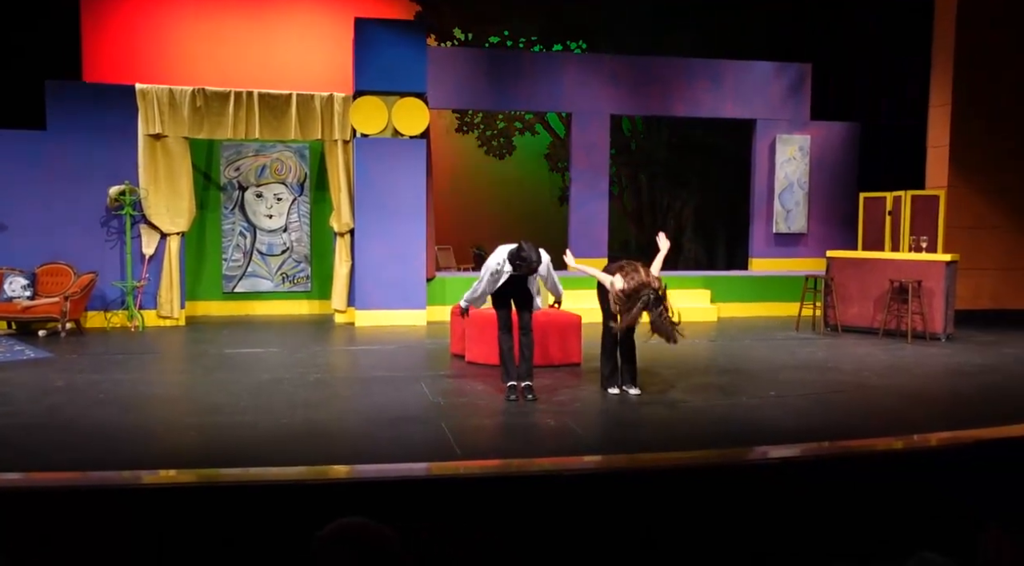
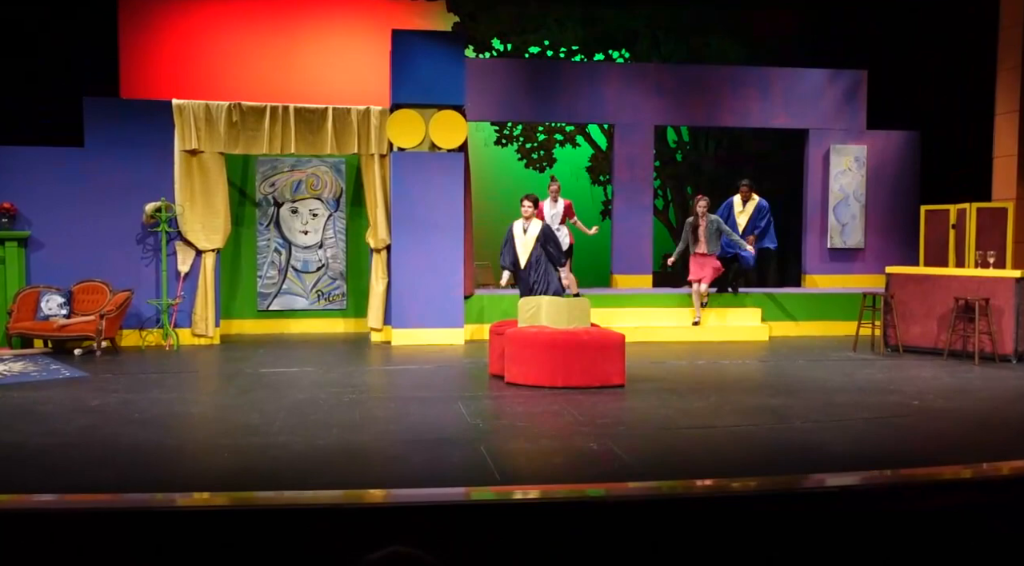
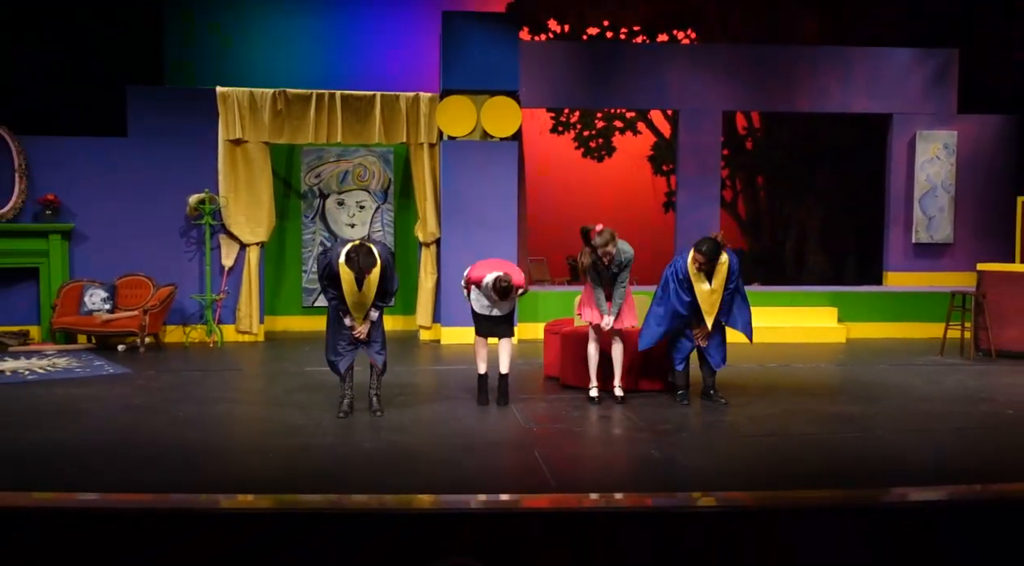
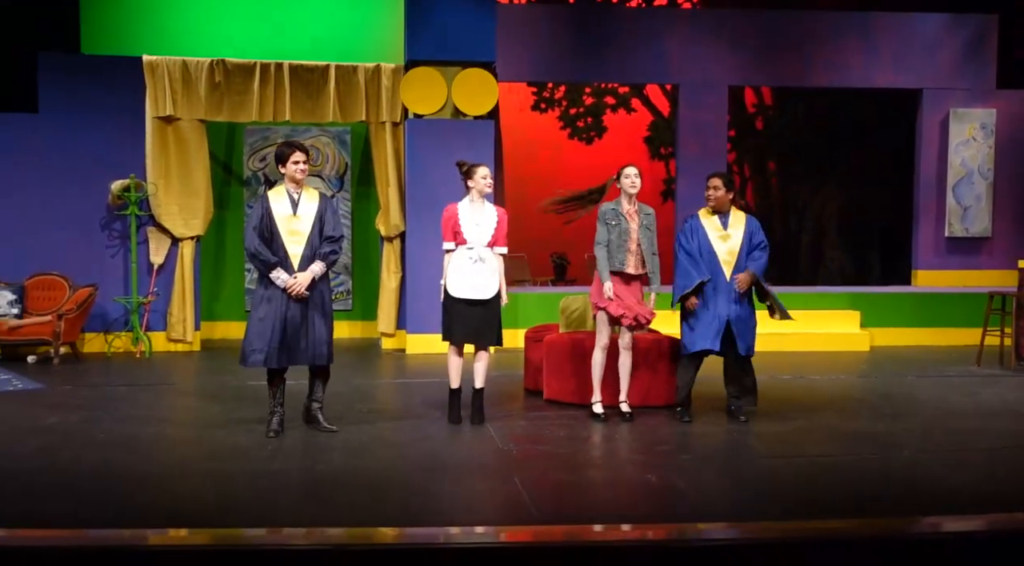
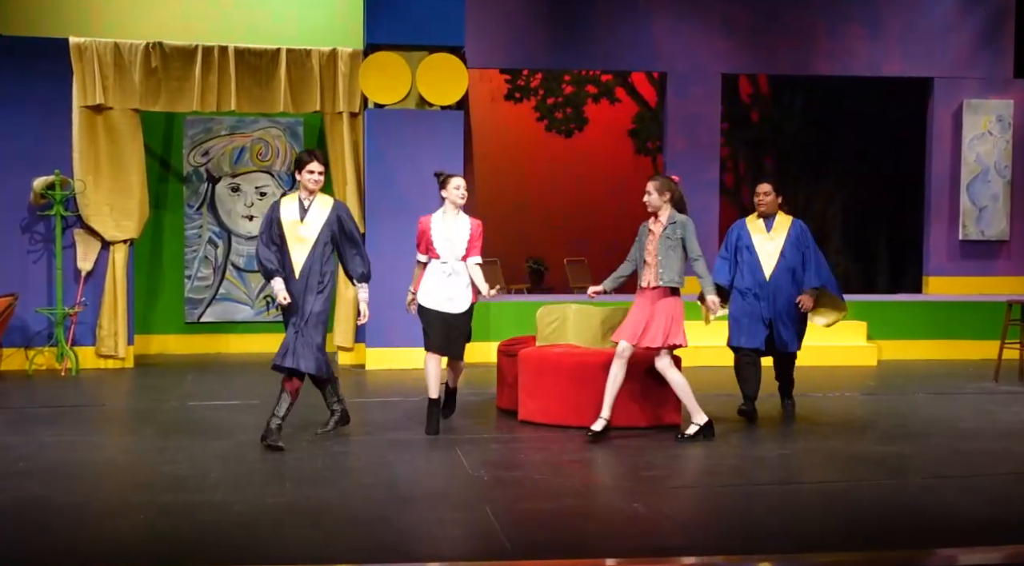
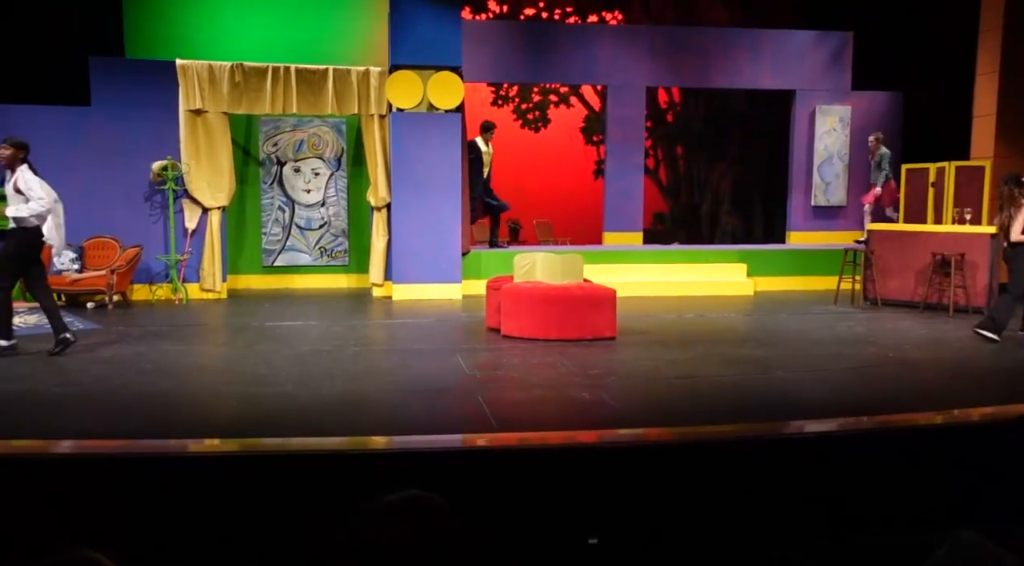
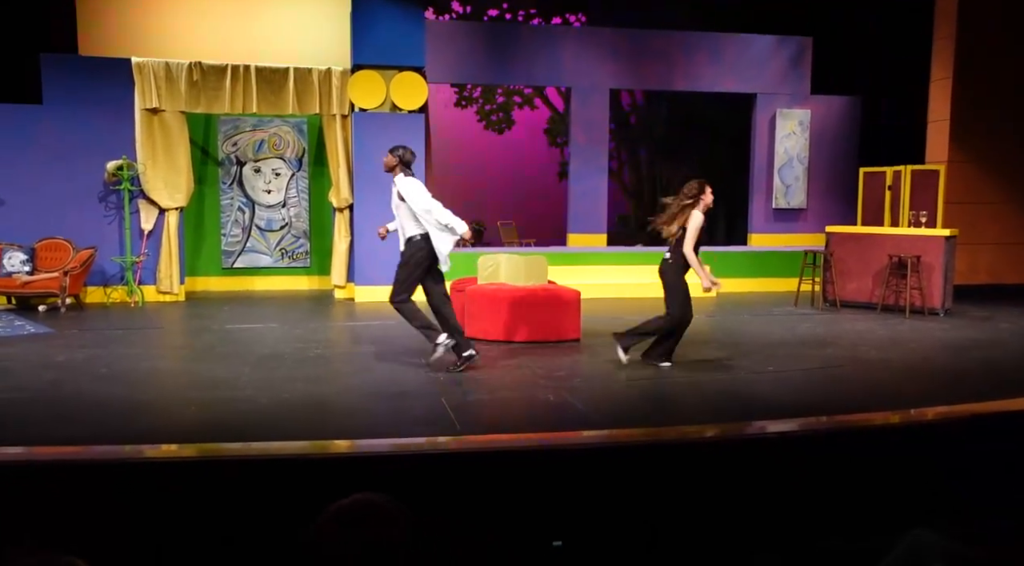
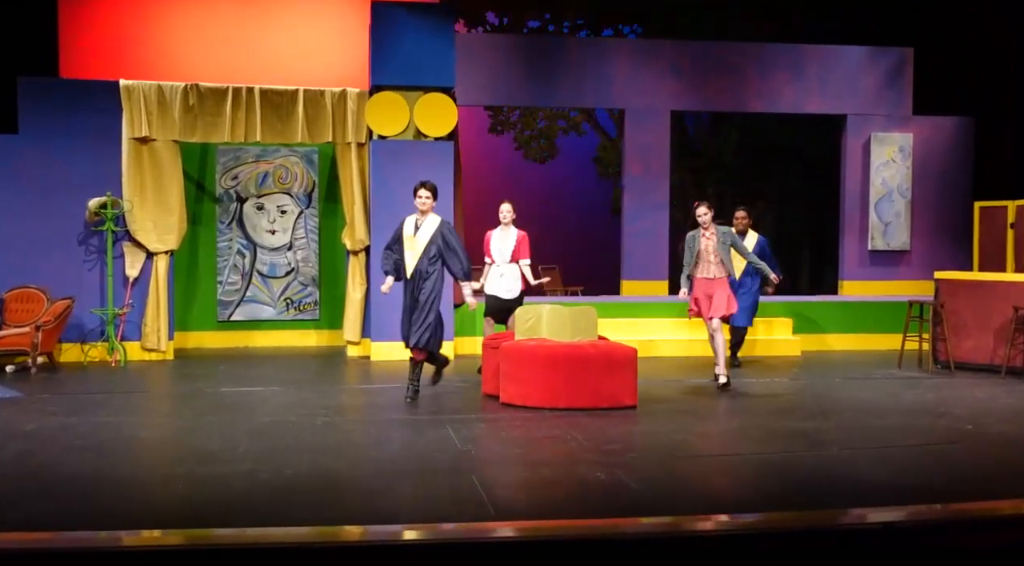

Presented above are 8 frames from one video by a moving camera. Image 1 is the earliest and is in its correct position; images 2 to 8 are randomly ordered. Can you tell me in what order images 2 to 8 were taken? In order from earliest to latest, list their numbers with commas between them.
7, 6, 2, 8, 5, 4, 3
